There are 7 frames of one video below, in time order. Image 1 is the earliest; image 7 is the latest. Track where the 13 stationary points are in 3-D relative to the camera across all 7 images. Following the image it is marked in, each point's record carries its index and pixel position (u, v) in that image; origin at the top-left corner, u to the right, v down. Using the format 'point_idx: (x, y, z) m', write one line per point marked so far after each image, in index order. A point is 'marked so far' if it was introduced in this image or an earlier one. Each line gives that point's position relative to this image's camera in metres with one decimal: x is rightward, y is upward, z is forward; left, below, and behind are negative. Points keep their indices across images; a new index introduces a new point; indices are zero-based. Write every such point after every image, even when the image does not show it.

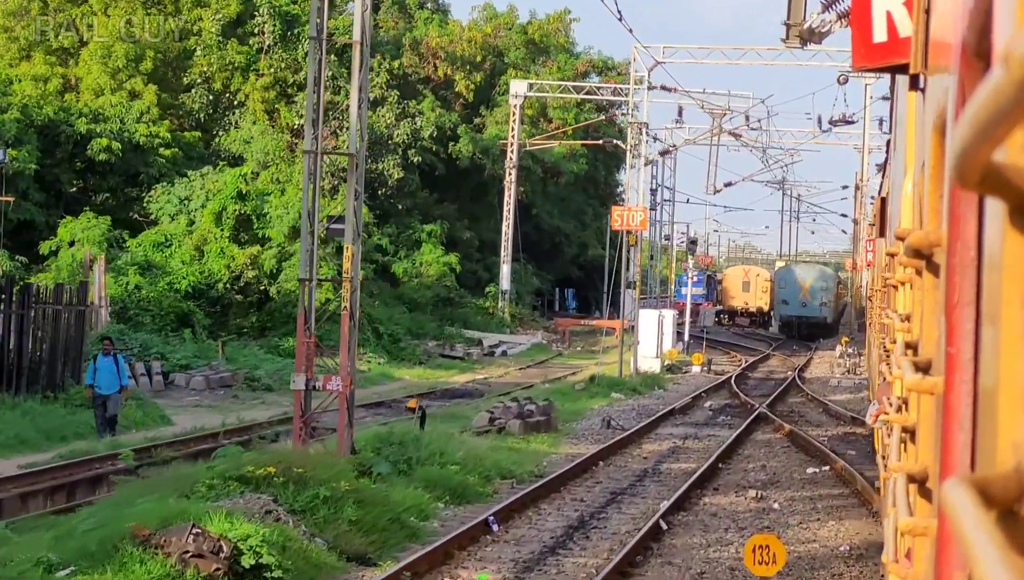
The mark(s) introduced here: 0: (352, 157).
0: (-1.1, +0.9, +12.8) m
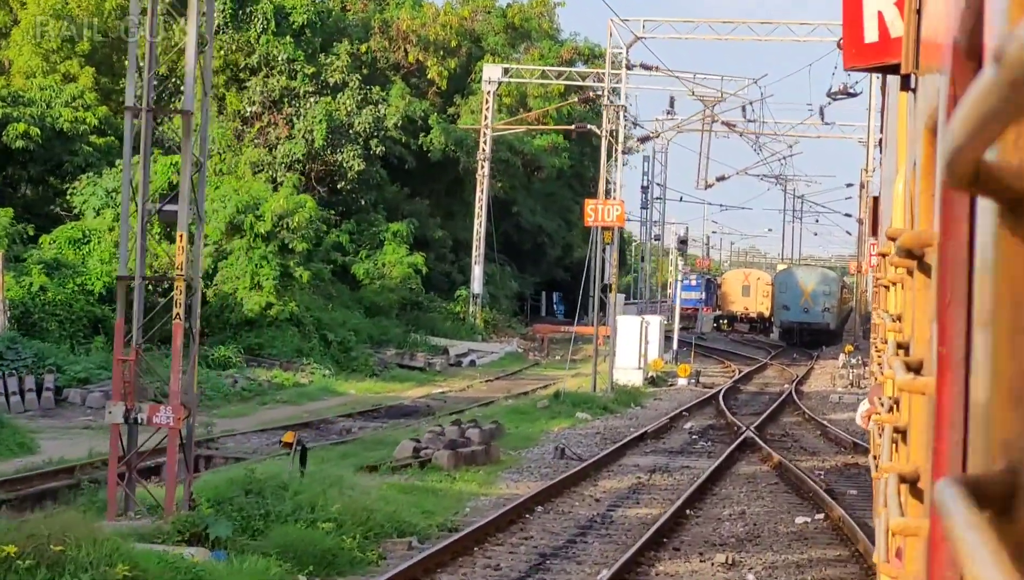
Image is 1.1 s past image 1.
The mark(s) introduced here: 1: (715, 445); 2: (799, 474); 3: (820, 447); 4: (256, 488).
0: (-1.6, +0.9, +9.7) m
1: (+2.0, -1.5, +18.5) m
2: (+2.2, -1.4, +15.0) m
3: (+3.0, -1.5, +18.6) m
4: (-1.4, -1.1, +10.5) m
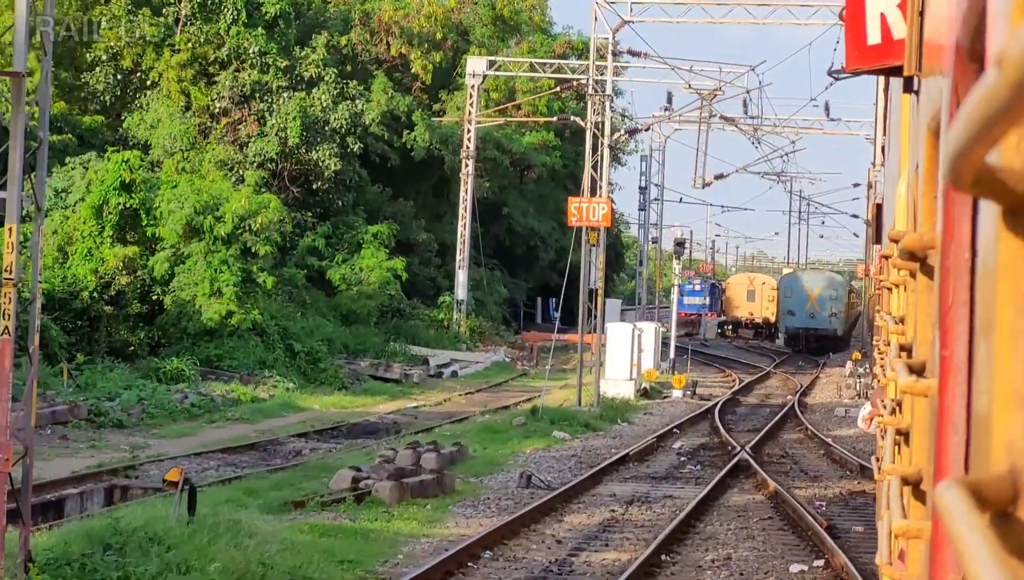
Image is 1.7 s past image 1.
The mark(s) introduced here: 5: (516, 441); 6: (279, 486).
0: (-2.0, +0.8, +7.7) m
1: (+1.7, -1.5, +16.6) m
2: (+1.9, -1.5, +13.0) m
3: (+2.7, -1.6, +16.6) m
4: (-1.7, -1.1, +8.6) m
5: (0.0, -1.4, +18.1) m
6: (-1.6, -1.3, +13.0) m
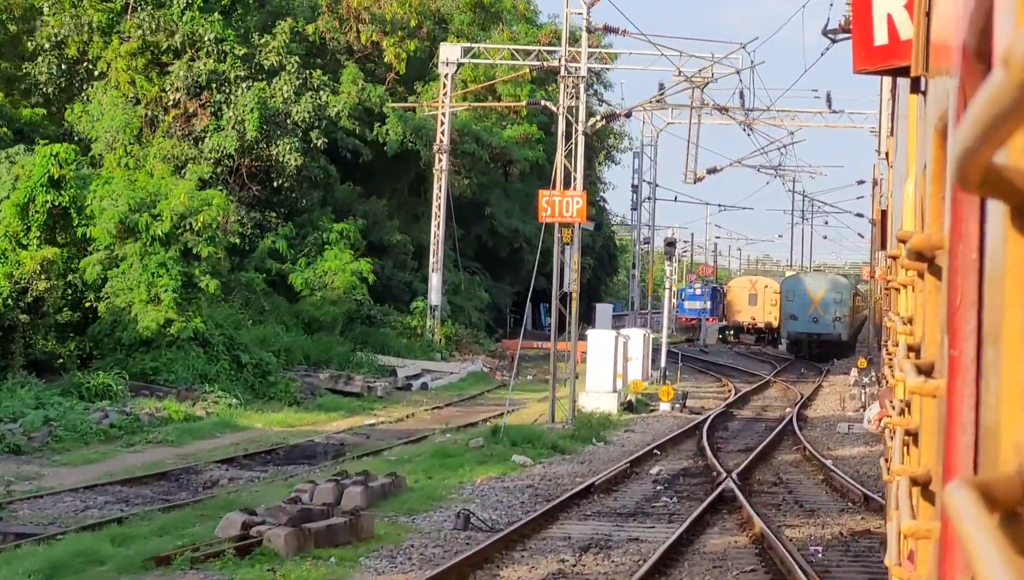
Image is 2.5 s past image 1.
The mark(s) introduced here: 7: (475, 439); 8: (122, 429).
0: (-2.4, +0.8, +5.4) m
1: (+1.3, -1.6, +14.2) m
2: (+1.5, -1.5, +10.7) m
3: (+2.3, -1.6, +14.2) m
4: (-2.2, -1.1, +6.2) m
5: (-0.4, -1.5, +15.7) m
6: (-2.0, -1.4, +10.7) m
7: (-0.3, -1.4, +17.8) m
8: (-3.8, -1.3, +18.5) m
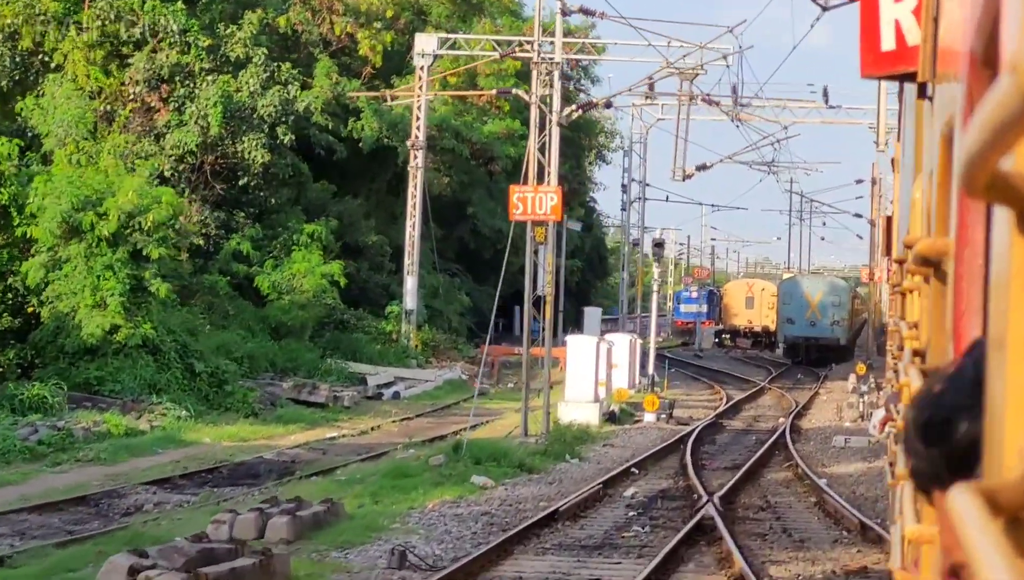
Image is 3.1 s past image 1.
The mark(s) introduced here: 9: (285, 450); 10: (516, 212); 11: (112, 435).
0: (-2.7, +0.8, +3.9) m
1: (+1.0, -1.6, +12.7) m
2: (+1.2, -1.5, +9.1) m
3: (+2.0, -1.6, +12.7) m
4: (-2.5, -1.1, +4.7) m
5: (-0.7, -1.5, +14.2) m
6: (-2.3, -1.4, +9.1) m
7: (-0.7, -1.4, +16.3) m
8: (-4.1, -1.4, +17.0) m
9: (-2.2, -1.6, +18.5) m
10: (0.0, +0.8, +19.4) m
11: (-3.8, -1.4, +18.2) m
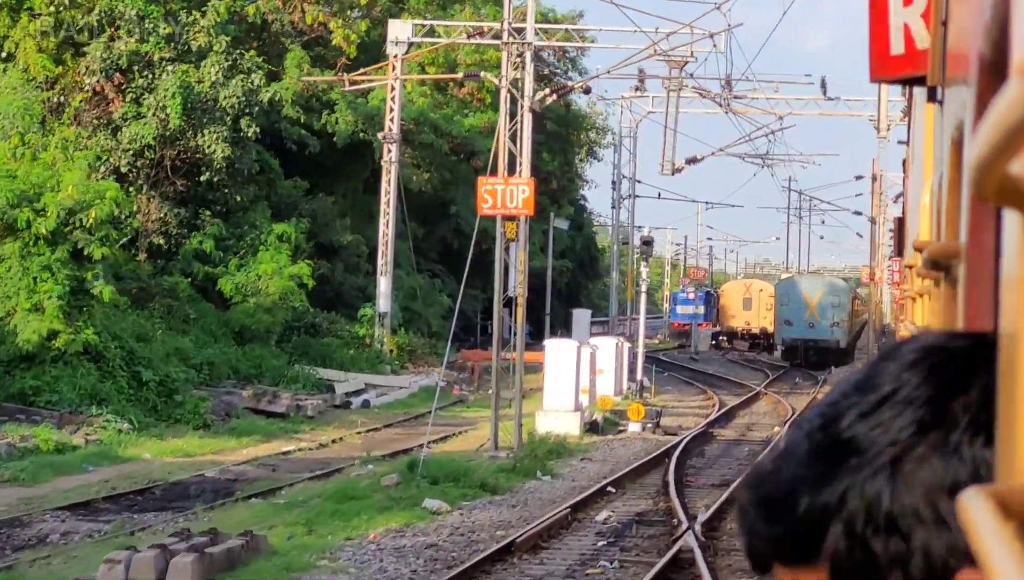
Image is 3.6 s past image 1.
0: (-3.0, +0.8, +2.3) m
1: (+0.7, -1.6, +11.1) m
2: (+0.9, -1.5, +7.5) m
3: (+1.7, -1.6, +11.1) m
4: (-2.8, -1.1, +3.1) m
5: (-1.0, -1.5, +12.6) m
6: (-2.6, -1.4, +7.5) m
7: (-0.9, -1.4, +14.7) m
8: (-4.4, -1.4, +15.4) m
9: (-2.5, -1.6, +16.9) m
10: (-0.3, +0.8, +17.8) m
11: (-4.1, -1.4, +16.6) m
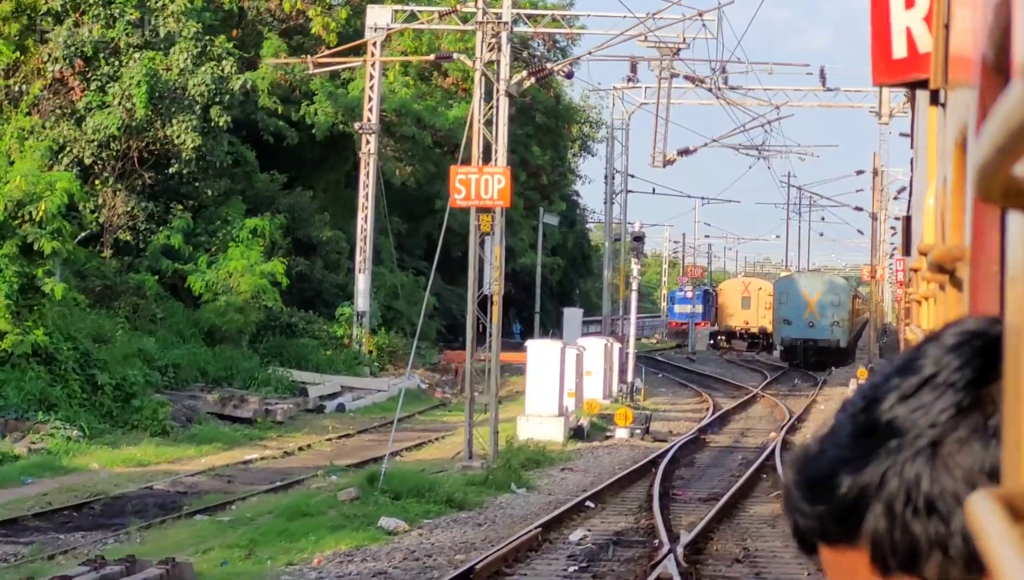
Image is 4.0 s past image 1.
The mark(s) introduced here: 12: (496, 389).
0: (-3.3, +0.8, +1.1) m
1: (+0.5, -1.6, +9.9) m
2: (+0.7, -1.5, +6.3) m
3: (+1.5, -1.6, +9.9) m
4: (-3.0, -1.1, +1.9) m
5: (-1.2, -1.5, +11.4) m
6: (-2.8, -1.4, +6.3) m
7: (-1.2, -1.4, +13.5) m
8: (-4.6, -1.4, +14.2) m
9: (-2.7, -1.5, +15.7) m
10: (-0.5, +0.8, +16.6) m
11: (-4.3, -1.4, +15.4) m
12: (-0.1, -0.9, +16.7) m
